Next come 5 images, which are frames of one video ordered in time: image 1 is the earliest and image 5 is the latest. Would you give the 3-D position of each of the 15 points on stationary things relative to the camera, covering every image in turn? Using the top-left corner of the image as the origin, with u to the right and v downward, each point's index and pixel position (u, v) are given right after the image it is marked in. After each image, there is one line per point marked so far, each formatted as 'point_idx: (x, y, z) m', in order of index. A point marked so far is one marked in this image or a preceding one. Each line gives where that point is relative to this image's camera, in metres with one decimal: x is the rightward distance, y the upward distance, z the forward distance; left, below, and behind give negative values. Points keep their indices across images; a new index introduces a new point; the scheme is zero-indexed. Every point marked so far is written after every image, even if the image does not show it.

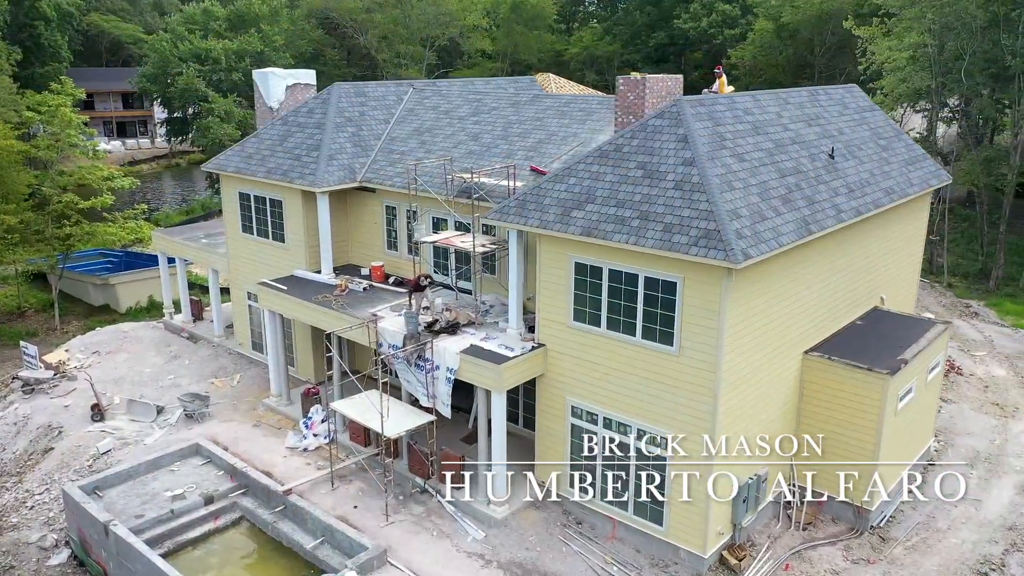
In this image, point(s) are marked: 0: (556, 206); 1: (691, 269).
0: (+0.9, +1.6, +14.7) m
1: (+3.1, +0.3, +12.9) m
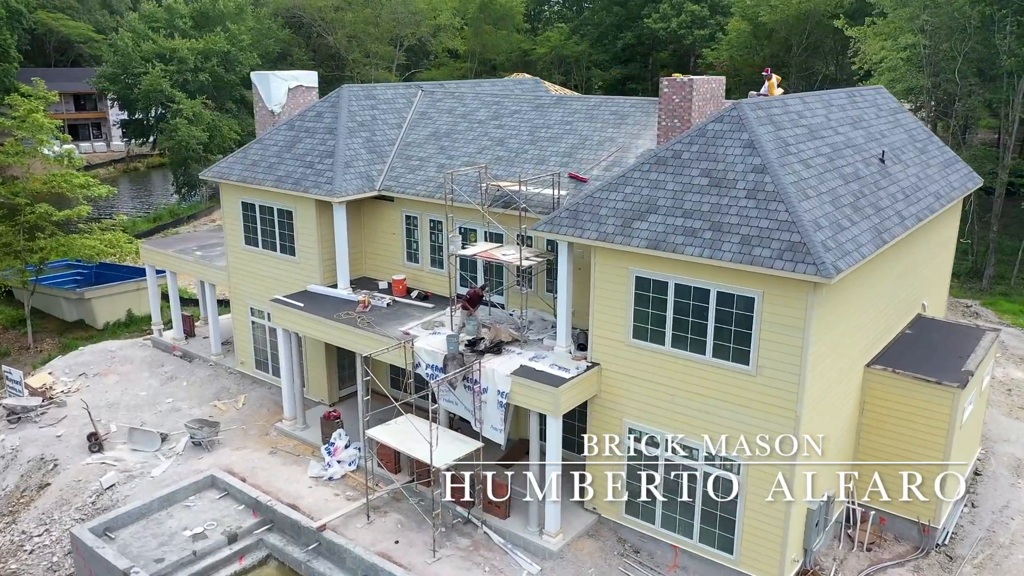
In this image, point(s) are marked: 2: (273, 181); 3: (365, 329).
0: (+1.8, +1.3, +13.8) m
1: (+4.2, +0.1, +12.2) m
2: (-6.1, +2.7, +19.4) m
3: (-3.3, -0.9, +16.6) m
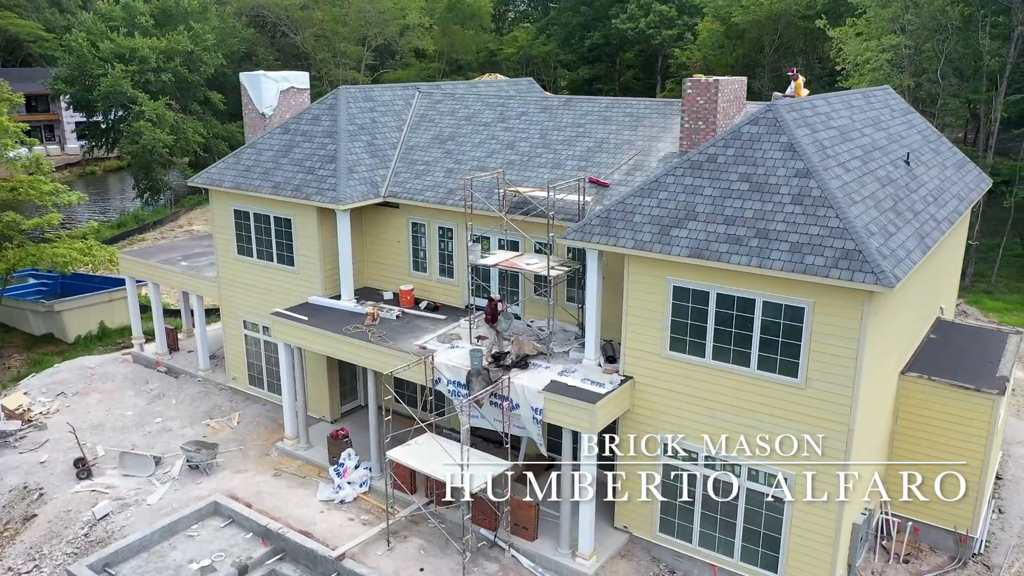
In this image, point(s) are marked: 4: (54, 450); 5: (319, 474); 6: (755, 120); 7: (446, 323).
0: (+2.4, +1.1, +13.2) m
1: (+4.8, -0.1, +11.7) m
2: (-5.9, +2.4, +18.4) m
3: (-2.8, -1.1, +15.8) m
4: (-11.3, -4.0, +18.8) m
5: (-4.4, -4.2, +17.4) m
6: (+4.3, +3.0, +13.6) m
7: (-1.5, -0.8, +16.9) m
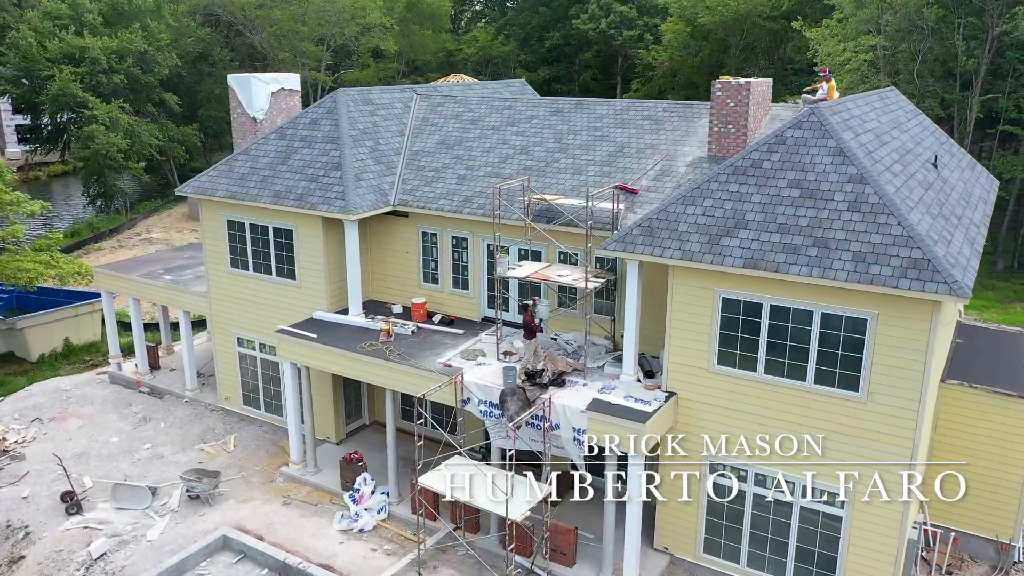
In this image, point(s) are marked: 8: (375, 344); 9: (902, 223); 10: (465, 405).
0: (+3.0, +0.9, +12.6) m
1: (+5.6, -0.2, +11.2) m
2: (-5.5, +2.1, +17.4) m
3: (-2.3, -1.4, +14.9) m
4: (-10.9, -4.4, +17.4) m
5: (-3.9, -4.6, +16.4) m
6: (+5.0, +2.8, +13.1) m
7: (-1.0, -1.1, +16.1) m
8: (-2.9, -1.2, +15.8) m
9: (+5.8, +1.0, +11.3) m
10: (-0.9, -2.2, +14.1) m
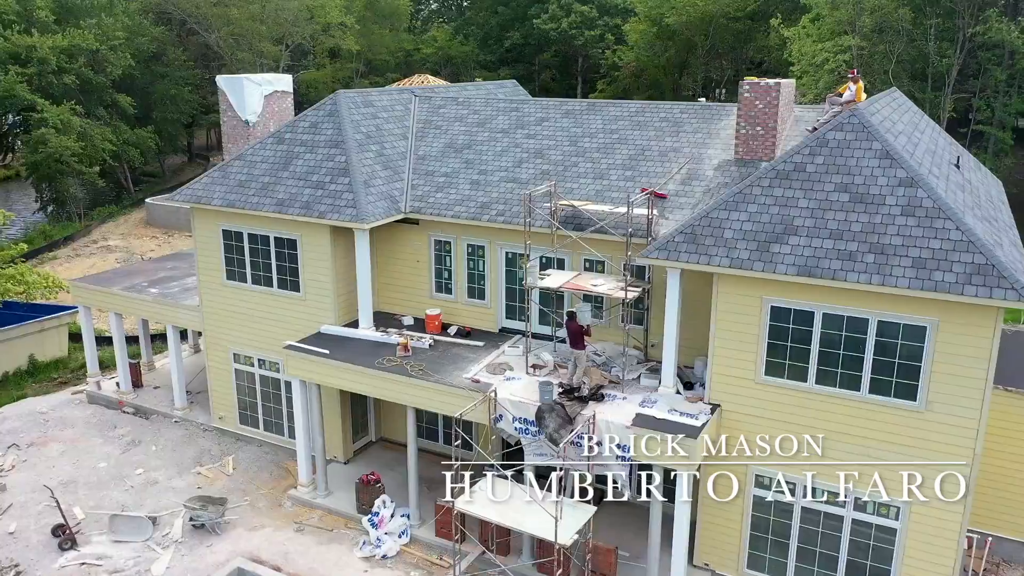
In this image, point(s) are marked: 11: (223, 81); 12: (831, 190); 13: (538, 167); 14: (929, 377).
0: (+3.7, +0.8, +12.1) m
1: (+6.3, -0.3, +11.0) m
2: (-5.2, +1.8, +16.4) m
3: (-1.7, -1.7, +14.1) m
4: (-10.4, -4.8, +16.1) m
5: (-3.4, -4.8, +15.5) m
6: (+5.5, +2.7, +12.8) m
7: (-0.5, -1.3, +15.4) m
8: (-2.4, -1.4, +15.0) m
9: (+6.5, +0.9, +11.0) m
10: (-0.2, -2.4, +13.4) m
11: (-7.2, +5.1, +19.0) m
12: (+5.1, +1.6, +12.2) m
13: (+0.6, +2.6, +16.5) m
14: (+6.2, -1.3, +11.3) m
